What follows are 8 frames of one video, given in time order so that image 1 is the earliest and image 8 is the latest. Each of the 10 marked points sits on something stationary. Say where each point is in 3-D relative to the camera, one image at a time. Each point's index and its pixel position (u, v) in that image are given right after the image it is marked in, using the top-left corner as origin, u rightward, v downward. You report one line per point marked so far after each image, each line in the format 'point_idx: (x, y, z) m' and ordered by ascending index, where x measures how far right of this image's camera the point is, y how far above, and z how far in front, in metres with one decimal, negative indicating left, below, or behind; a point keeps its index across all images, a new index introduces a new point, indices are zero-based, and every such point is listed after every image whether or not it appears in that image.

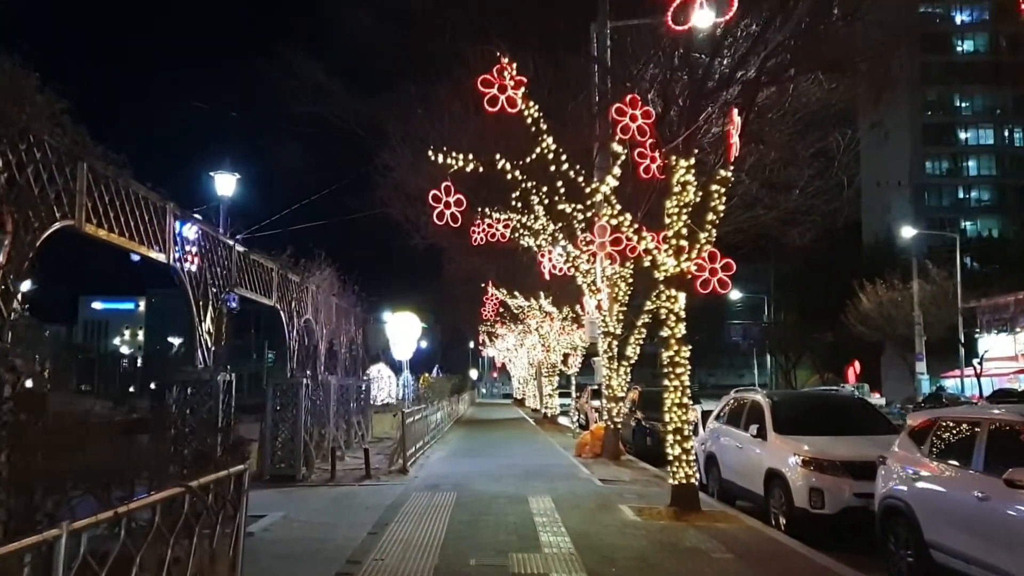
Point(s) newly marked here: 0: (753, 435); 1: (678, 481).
0: (+3.9, -2.4, +14.9) m
1: (+2.5, -2.9, +13.9) m
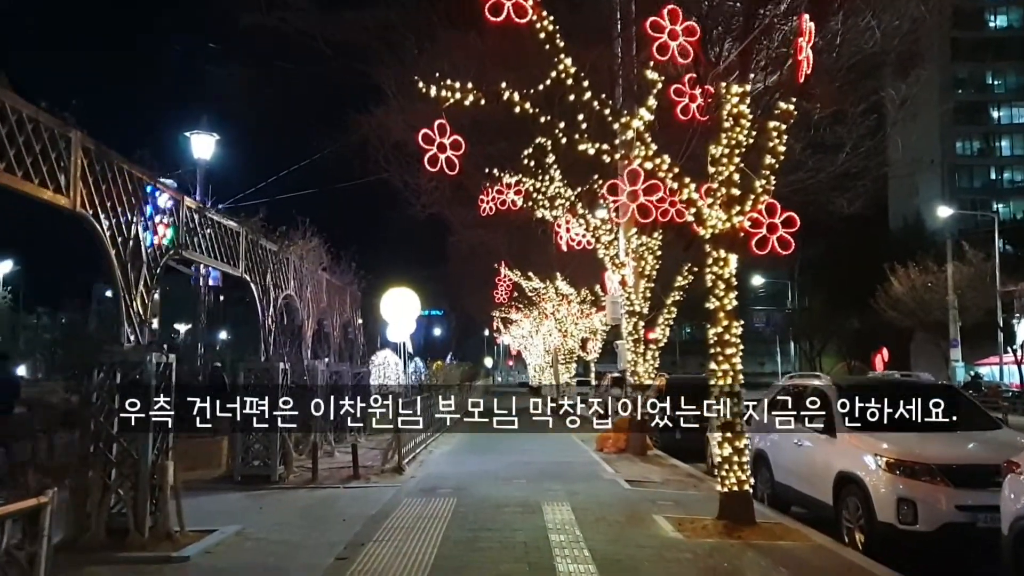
0: (+4.0, -1.9, +12.2) m
1: (+2.6, -2.4, +11.3) m
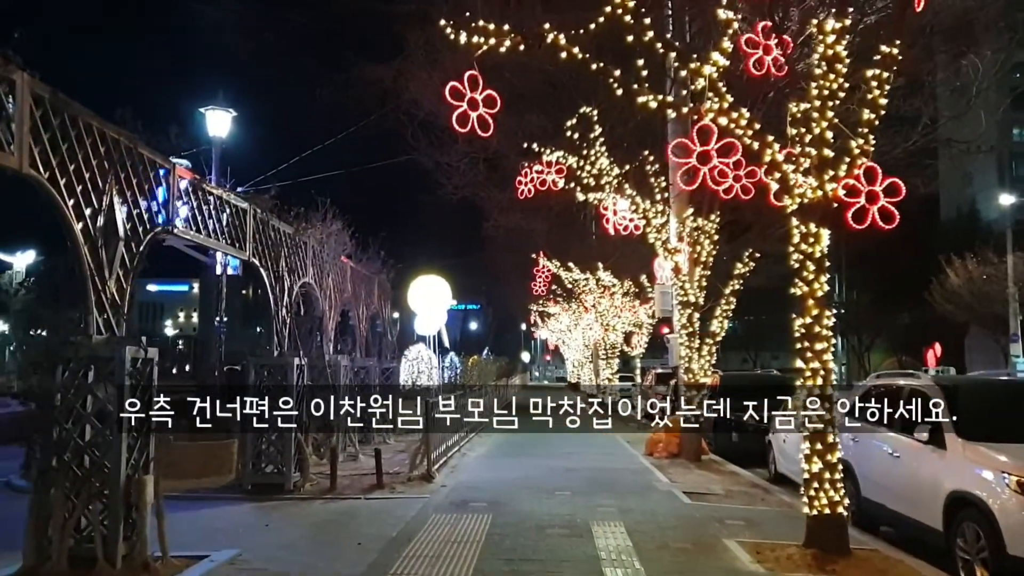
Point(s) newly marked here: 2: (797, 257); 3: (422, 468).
0: (+4.5, -1.7, +10.3) m
1: (+3.1, -2.2, +9.4) m
2: (+2.9, +0.3, +9.5) m
3: (-1.5, -3.0, +15.4) m
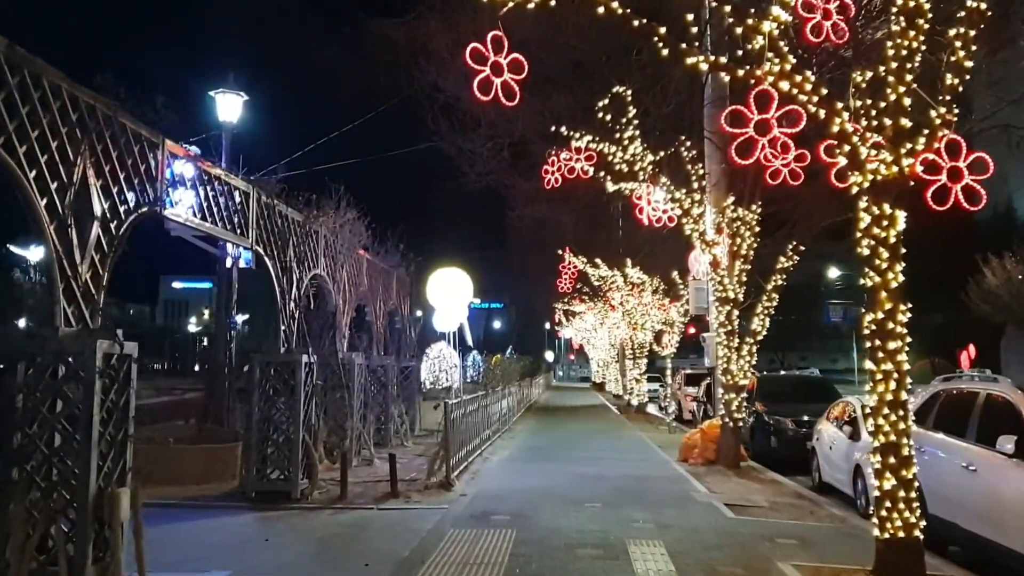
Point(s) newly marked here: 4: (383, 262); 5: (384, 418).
0: (+4.8, -1.6, +9.0) m
1: (+3.3, -2.2, +8.1) m
2: (+3.2, +0.4, +8.3) m
3: (-1.1, -2.9, +14.3) m
4: (-2.7, +0.5, +19.7) m
5: (-2.5, -2.6, +18.3) m
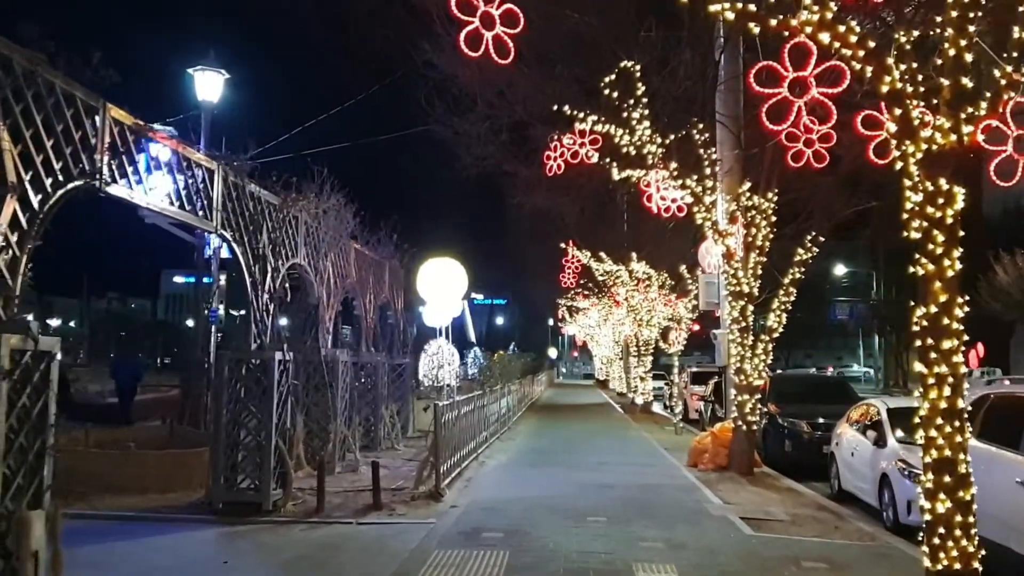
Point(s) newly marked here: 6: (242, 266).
0: (+4.7, -1.5, +7.8) m
1: (+3.2, -2.1, +7.0) m
2: (+3.1, +0.5, +7.1) m
3: (-1.1, -2.8, +13.1) m
4: (-2.8, +0.7, +18.5) m
5: (-2.6, -2.4, +17.1) m
6: (-3.4, +0.3, +12.0) m
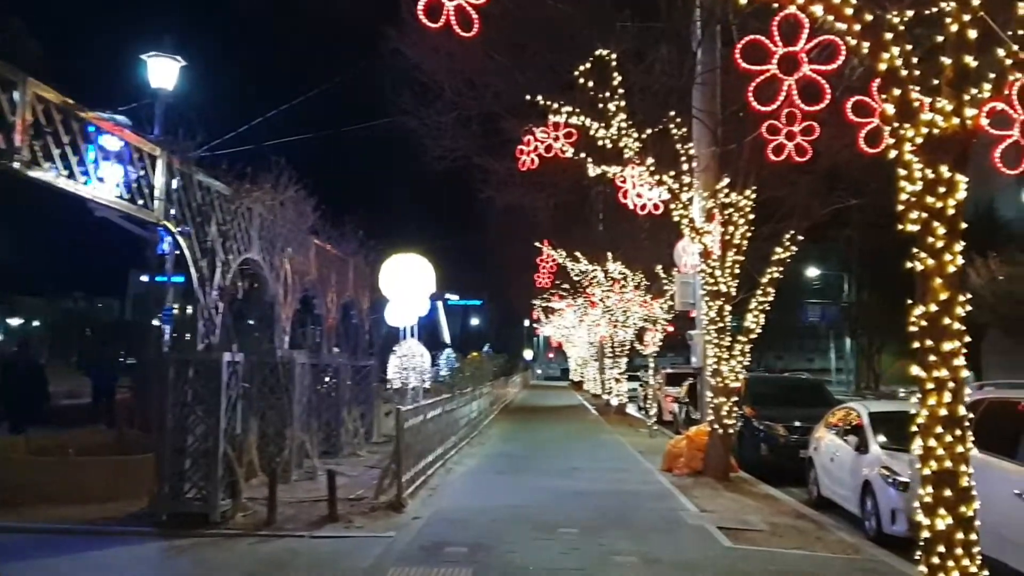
0: (+4.4, -1.5, +7.3) m
1: (+3.0, -2.1, +6.4) m
2: (+2.9, +0.5, +6.5) m
3: (-1.6, -2.7, +12.4) m
4: (-3.3, +0.7, +17.7) m
5: (-3.1, -2.4, +16.4) m
6: (-3.8, +0.3, +11.2) m
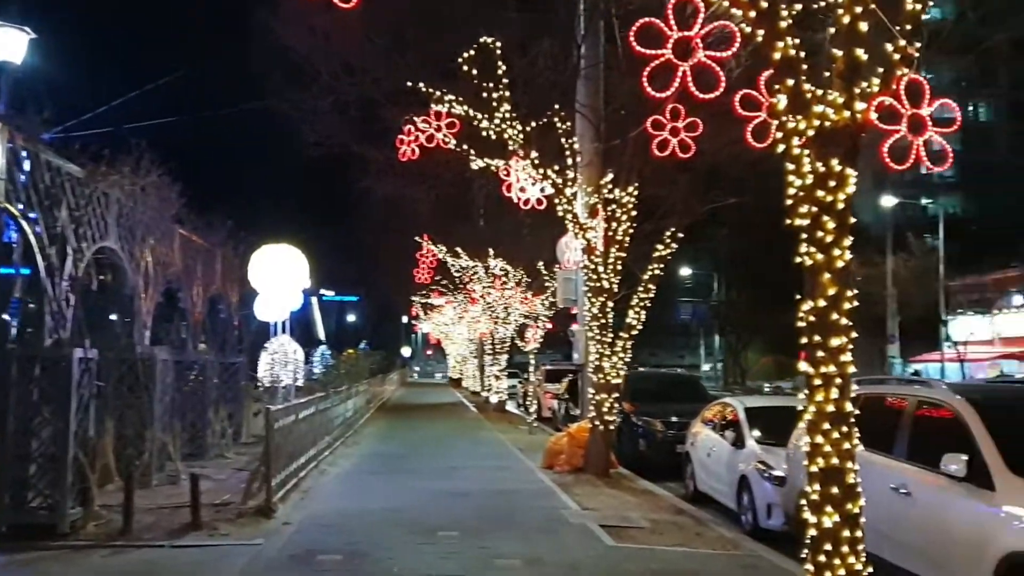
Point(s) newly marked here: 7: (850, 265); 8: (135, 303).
0: (+3.5, -1.5, +7.4) m
1: (+2.1, -2.0, +6.3) m
2: (+2.0, +0.6, +6.5) m
3: (-3.1, -2.6, +11.7) m
4: (-5.5, +0.9, +16.8) m
5: (-5.2, -2.3, +15.5) m
6: (-5.2, +0.4, +10.2) m
7: (+2.3, +0.2, +6.4) m
8: (-5.2, -0.2, +12.8) m
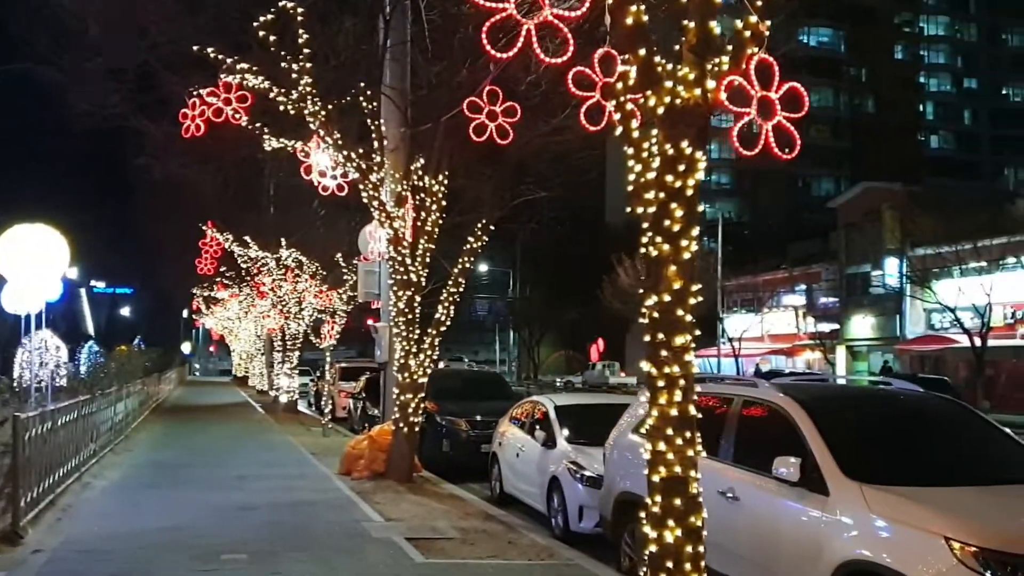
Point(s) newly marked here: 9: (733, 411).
0: (+2.1, -1.5, +7.1) m
1: (+1.0, -2.0, +5.8) m
2: (+0.9, +0.6, +5.9) m
3: (-5.4, -2.5, +9.9) m
4: (-8.8, +1.1, +14.3) m
5: (-8.2, -2.1, +13.1) m
6: (-7.0, +0.6, +8.0) m
7: (+1.2, +0.2, +5.9) m
8: (-7.6, 0.0, +10.5) m
9: (+1.9, -1.1, +8.3) m
